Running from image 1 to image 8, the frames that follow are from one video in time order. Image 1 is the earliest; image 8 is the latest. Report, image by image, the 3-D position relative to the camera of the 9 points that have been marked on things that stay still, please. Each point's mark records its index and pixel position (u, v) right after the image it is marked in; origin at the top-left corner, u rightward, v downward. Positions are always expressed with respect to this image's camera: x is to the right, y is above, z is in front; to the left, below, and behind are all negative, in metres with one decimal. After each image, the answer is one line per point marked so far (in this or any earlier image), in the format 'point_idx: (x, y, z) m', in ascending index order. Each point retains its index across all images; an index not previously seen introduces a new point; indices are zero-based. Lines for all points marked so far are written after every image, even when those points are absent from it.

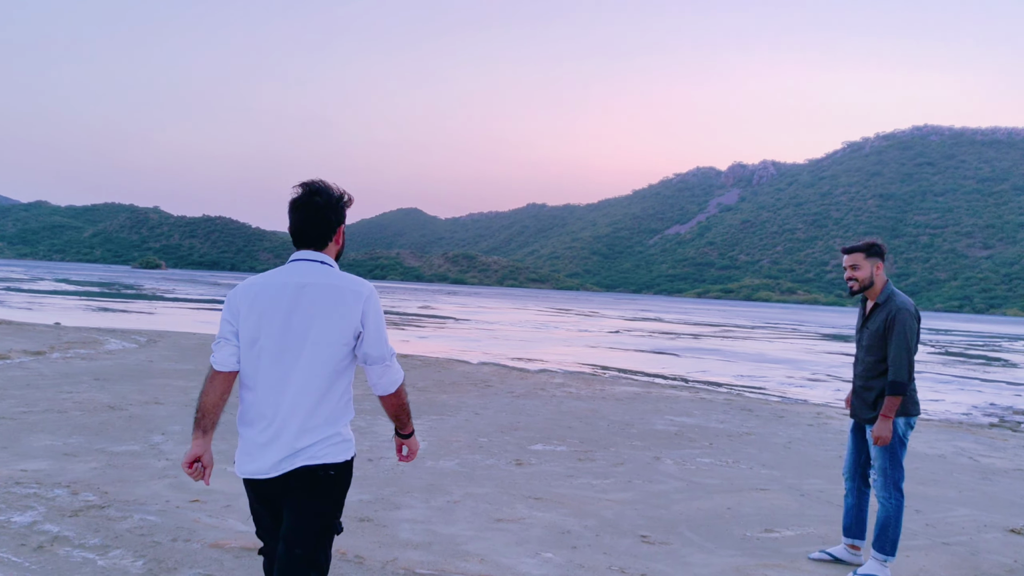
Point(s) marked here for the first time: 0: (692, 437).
0: (+1.7, -1.4, +8.7) m
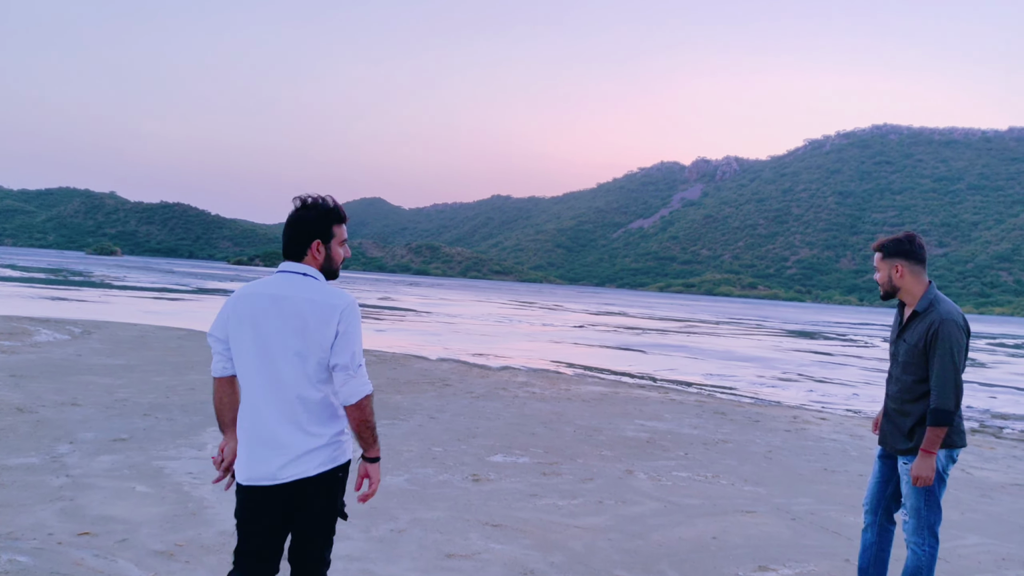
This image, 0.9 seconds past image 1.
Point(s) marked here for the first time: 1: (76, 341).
0: (+1.3, -1.4, +8.0) m
1: (-6.3, -0.8, +13.3) m
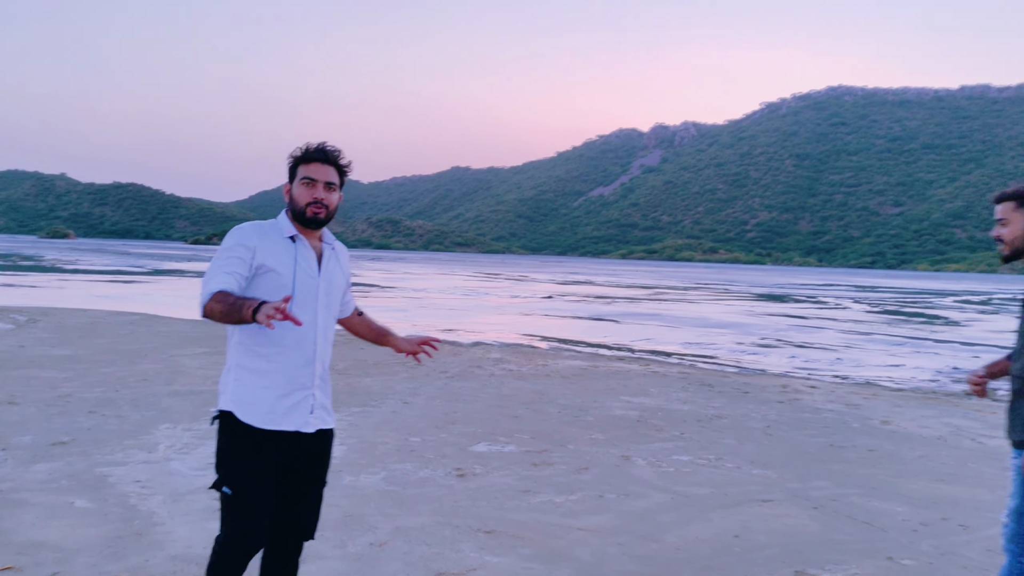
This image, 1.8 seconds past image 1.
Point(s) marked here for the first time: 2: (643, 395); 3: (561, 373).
0: (+1.2, -1.1, +7.5) m
1: (-6.7, -0.6, +12.5) m
2: (+1.3, -1.1, +9.1) m
3: (+0.6, -1.0, +10.8) m
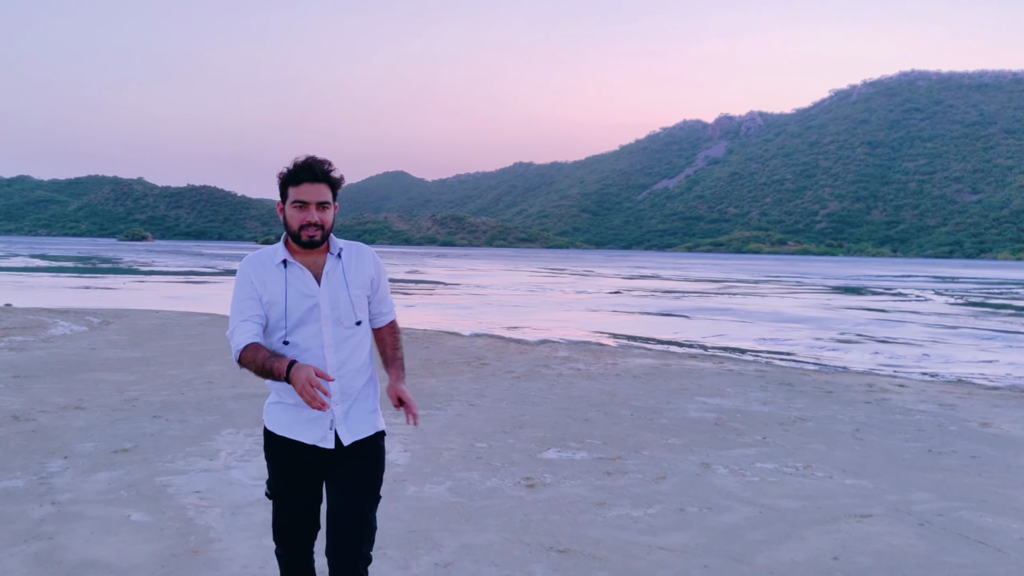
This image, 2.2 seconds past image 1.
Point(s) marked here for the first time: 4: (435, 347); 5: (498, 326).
0: (+1.7, -1.1, +7.1) m
1: (-5.8, -0.6, +12.6) m
2: (+2.0, -1.0, +8.7) m
3: (+1.4, -1.0, +10.4) m
4: (-1.1, -0.8, +12.5) m
5: (-0.2, -0.7, +15.9) m
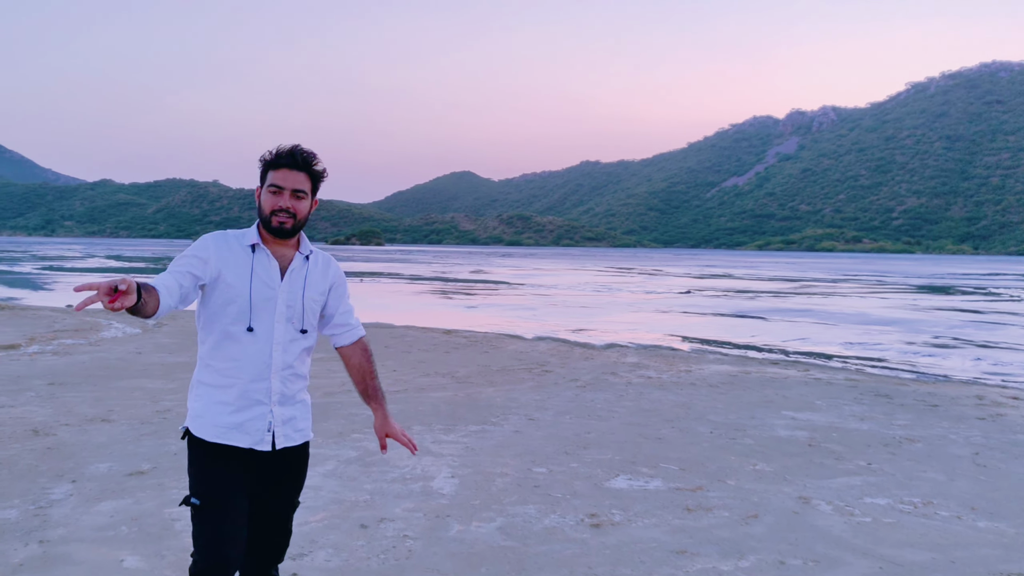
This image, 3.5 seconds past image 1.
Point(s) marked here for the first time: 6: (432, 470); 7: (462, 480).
0: (+2.2, -1.1, +6.2) m
1: (-4.9, -0.6, +12.3) m
2: (+2.5, -1.0, +7.8) m
3: (+2.0, -1.0, +9.6) m
4: (-0.2, -0.8, +11.8) m
5: (+0.8, -0.7, +15.1) m
6: (-0.5, -1.1, +5.4) m
7: (-0.3, -1.1, +5.2) m
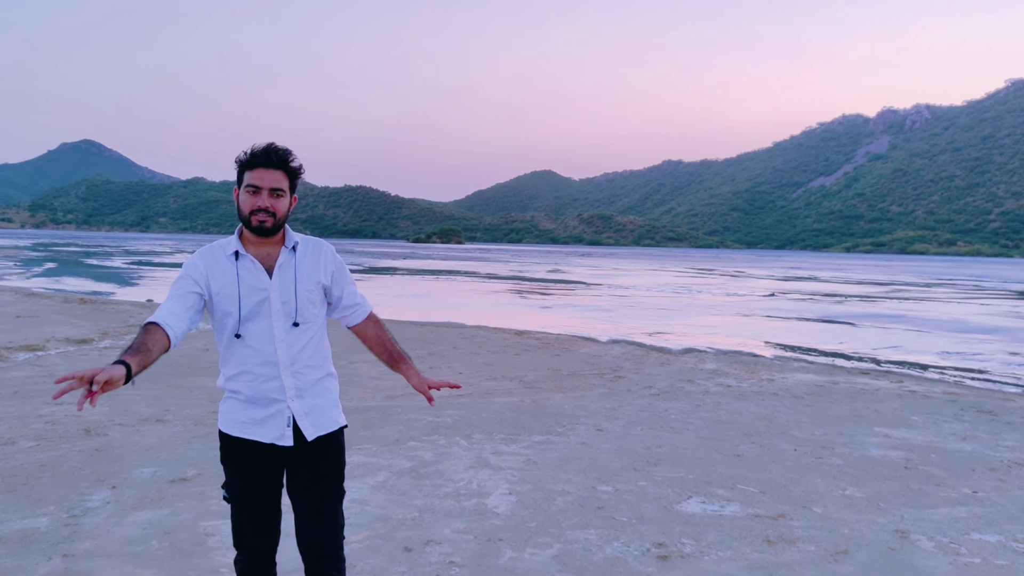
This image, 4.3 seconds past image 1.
0: (+2.6, -1.1, +5.6) m
1: (-4.0, -0.6, +12.3) m
2: (+3.1, -1.1, +7.2) m
3: (+2.7, -1.0, +9.0) m
4: (+0.7, -0.8, +11.4) m
5: (+2.0, -0.7, +14.6) m
6: (-0.1, -1.1, +5.0) m
7: (0.0, -1.1, +4.8) m
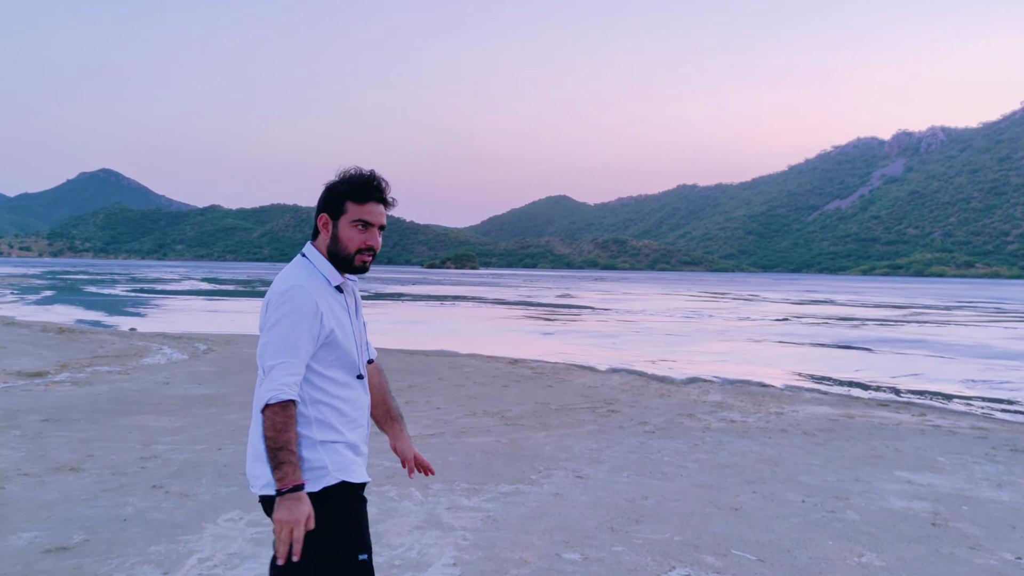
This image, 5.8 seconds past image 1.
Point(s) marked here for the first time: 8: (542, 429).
0: (+2.3, -1.3, +4.7) m
1: (-4.1, -0.9, +11.5) m
2: (+2.9, -1.3, +6.3) m
3: (+2.5, -1.2, +8.1) m
4: (+0.5, -1.1, +10.6) m
5: (+1.9, -1.1, +13.7) m
6: (-0.4, -1.2, +4.2) m
7: (-0.2, -1.2, +4.0) m
8: (+0.2, -1.2, +7.7) m
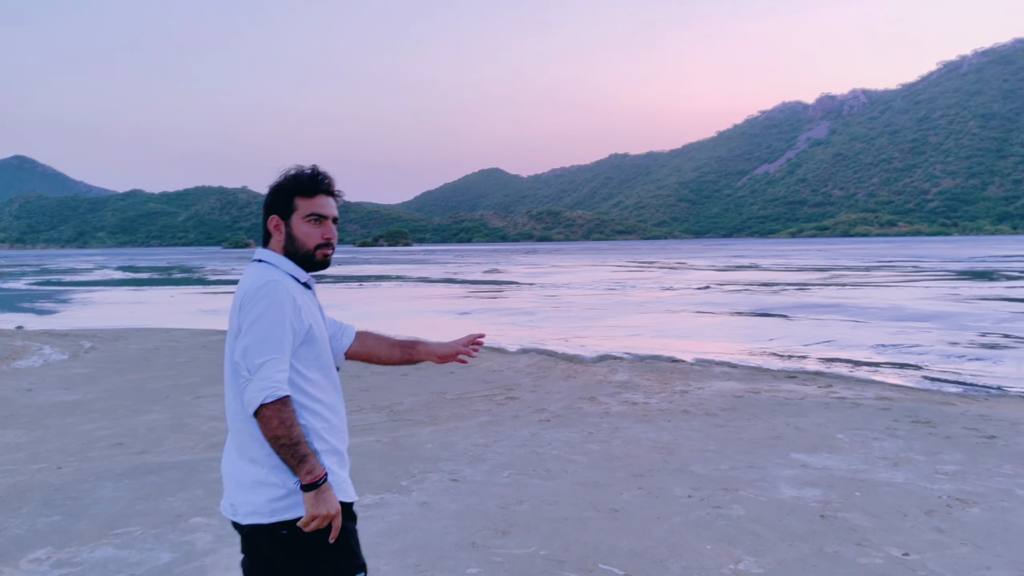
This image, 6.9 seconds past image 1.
0: (+1.6, -1.1, +4.4) m
1: (-5.3, -0.9, +10.7) m
2: (+2.1, -1.1, +6.0) m
3: (+1.6, -1.0, +7.8) m
4: (-0.6, -0.9, +10.1) m
5: (+0.6, -0.7, +13.3) m
6: (-1.0, -1.2, +3.7) m
7: (-0.8, -1.2, +3.5) m
8: (-0.7, -1.1, +7.2) m
